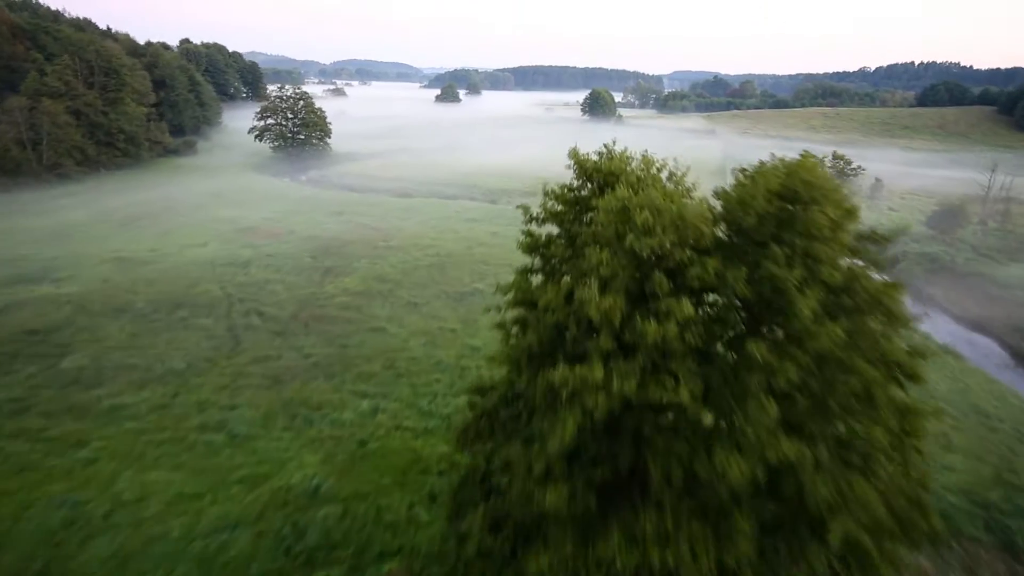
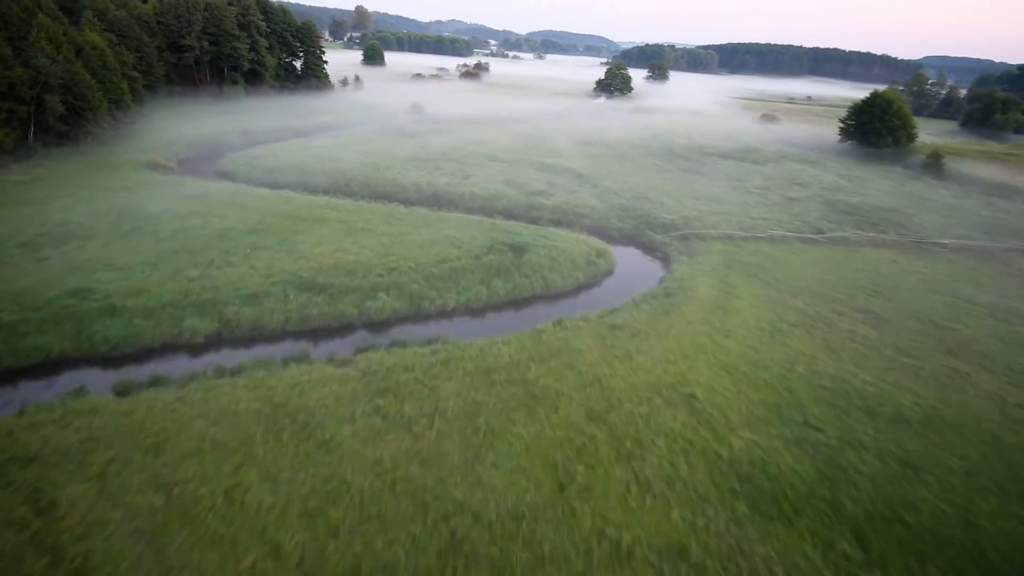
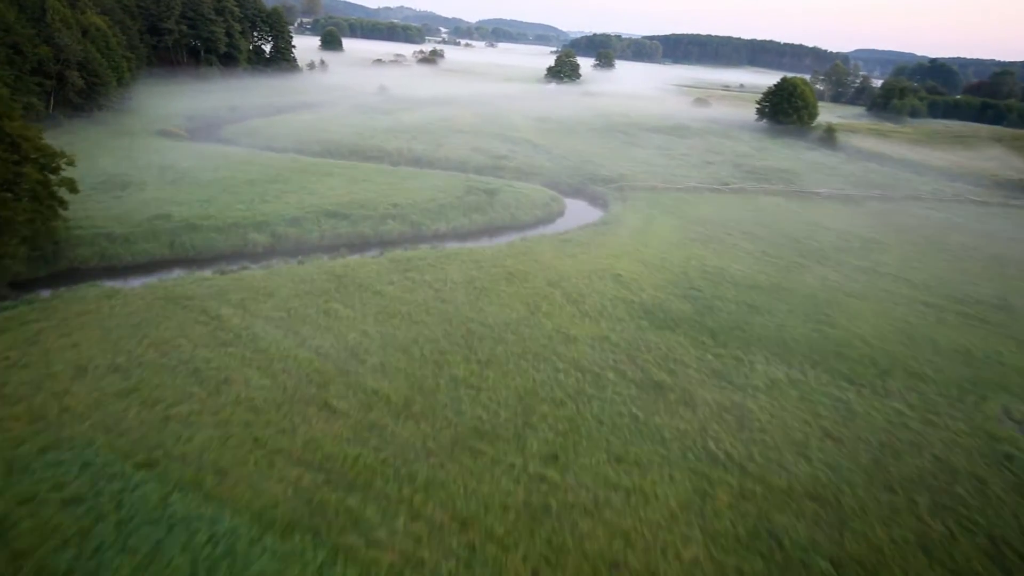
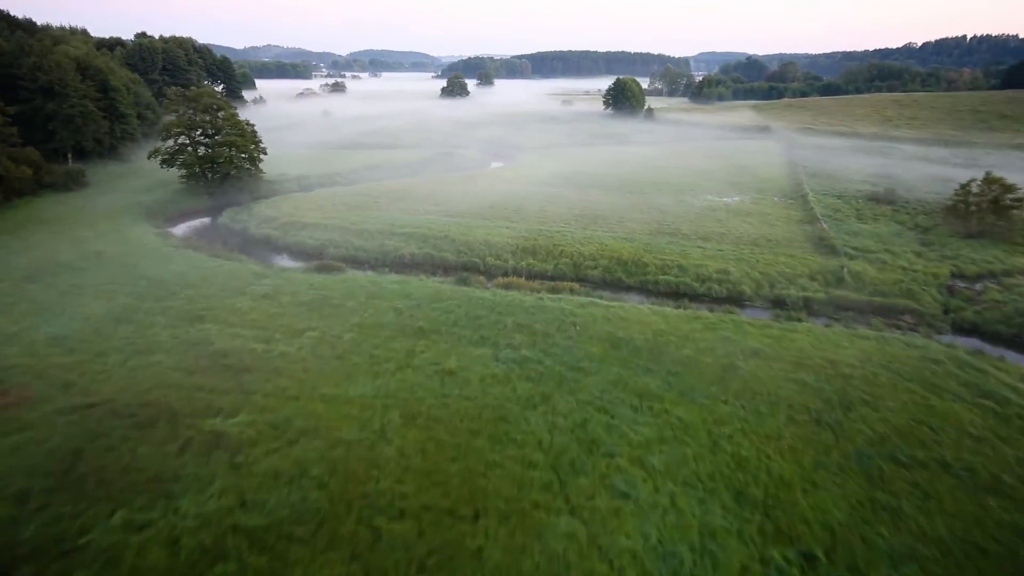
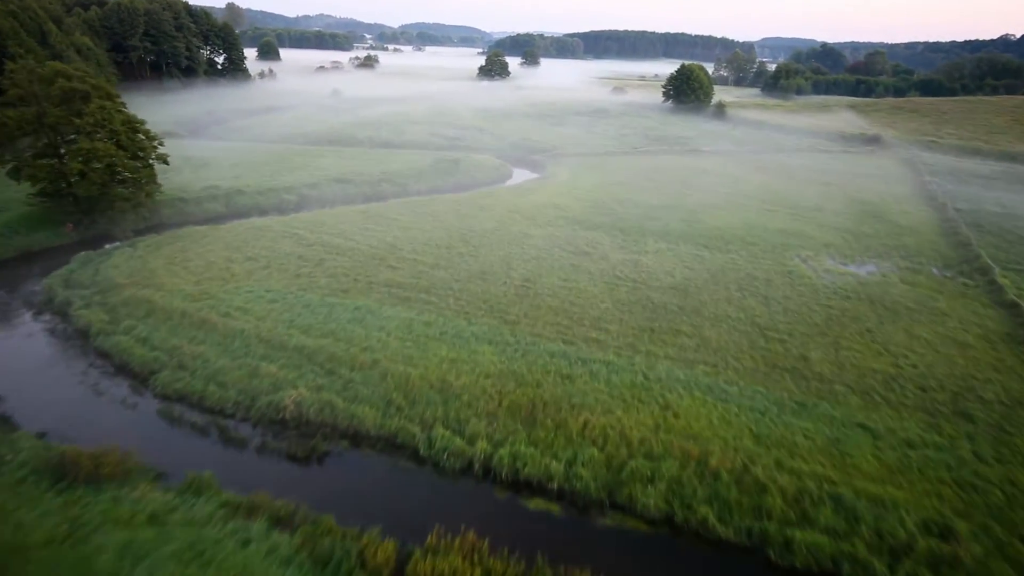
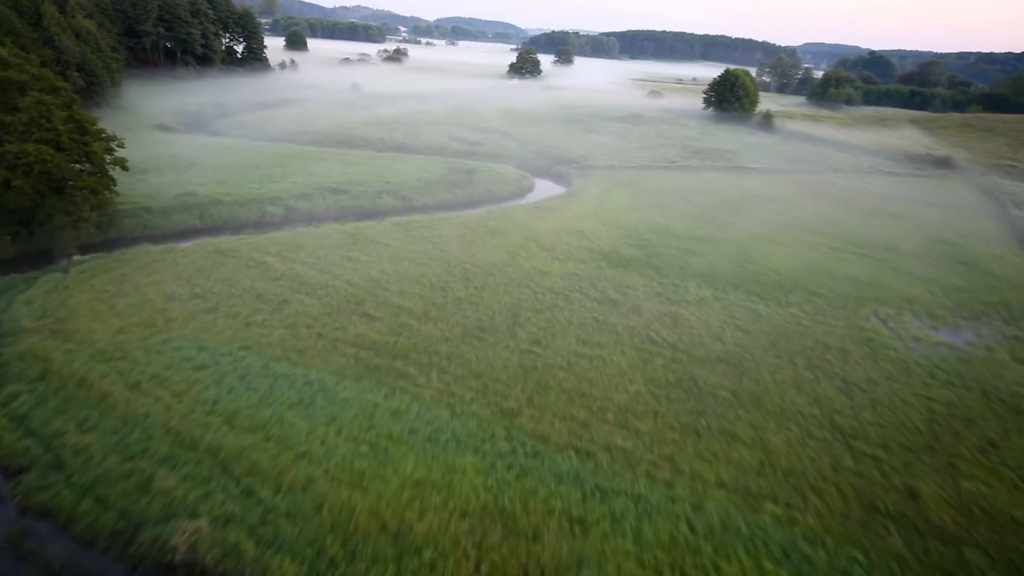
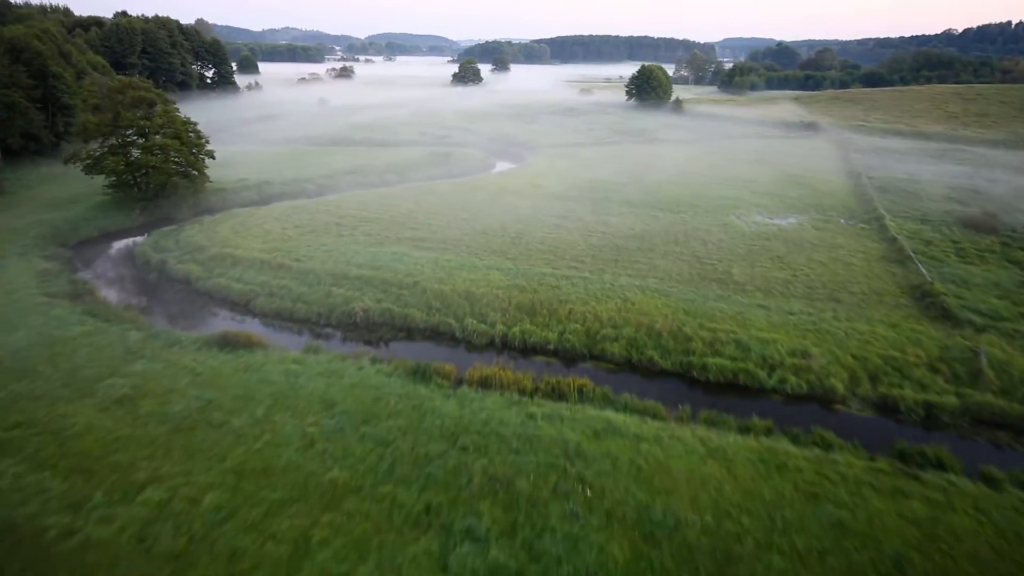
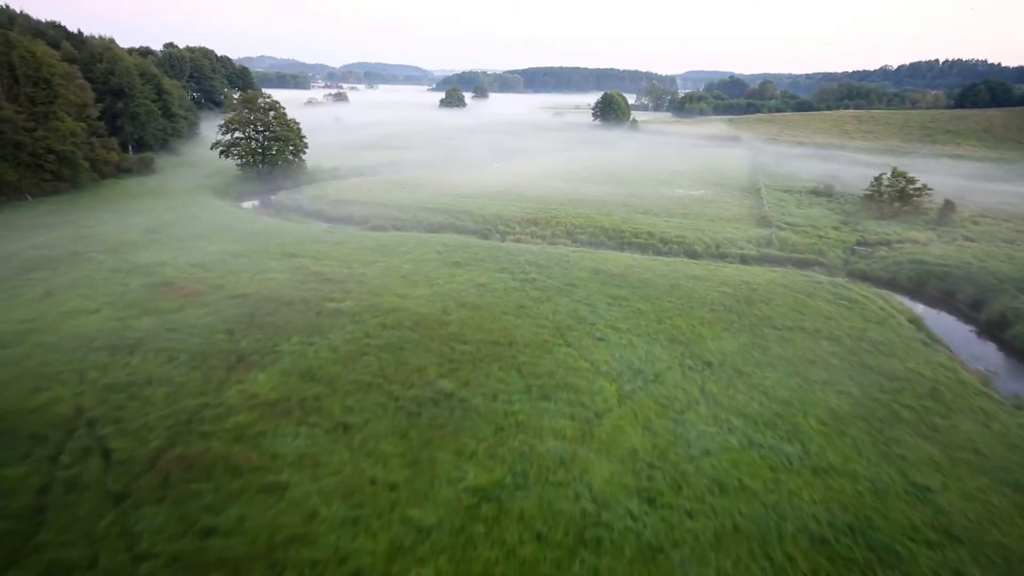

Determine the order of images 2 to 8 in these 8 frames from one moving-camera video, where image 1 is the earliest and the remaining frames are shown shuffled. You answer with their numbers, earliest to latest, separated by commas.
8, 4, 7, 5, 6, 3, 2
